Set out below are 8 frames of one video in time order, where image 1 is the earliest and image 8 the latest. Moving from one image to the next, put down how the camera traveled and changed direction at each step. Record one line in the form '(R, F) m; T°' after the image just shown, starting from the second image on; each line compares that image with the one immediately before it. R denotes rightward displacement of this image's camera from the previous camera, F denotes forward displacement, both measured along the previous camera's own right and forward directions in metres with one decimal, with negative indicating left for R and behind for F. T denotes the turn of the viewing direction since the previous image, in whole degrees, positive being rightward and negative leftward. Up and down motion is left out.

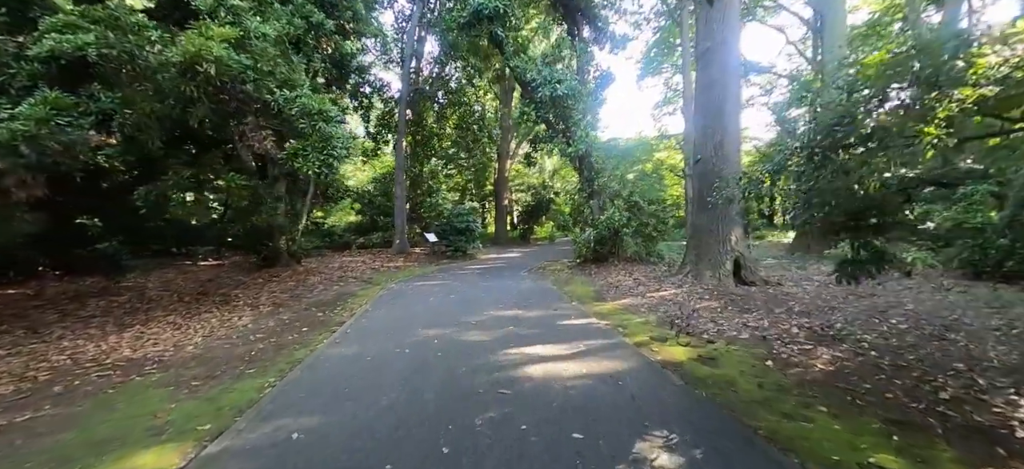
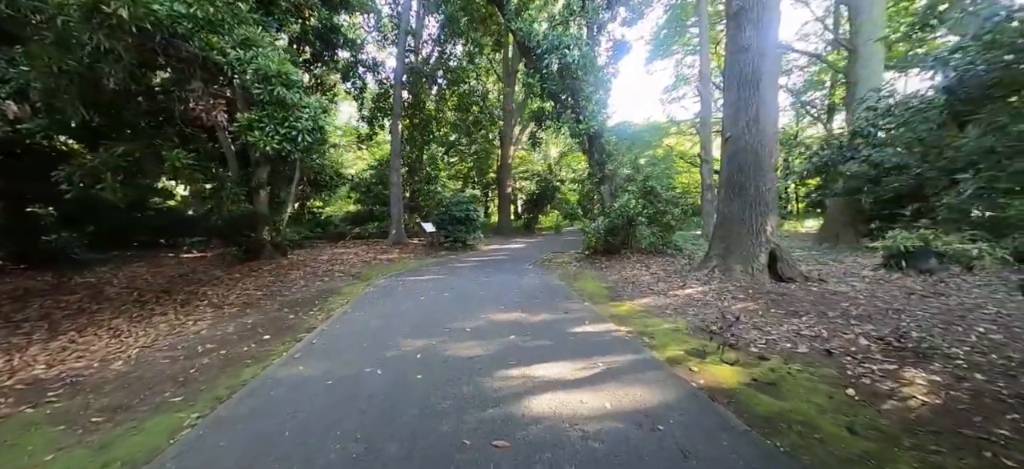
(0.0, +1.1) m; -1°
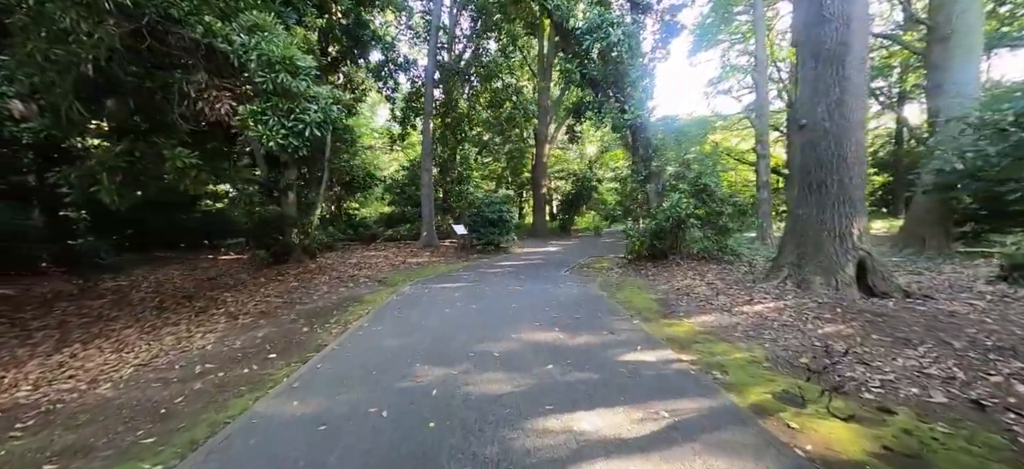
(0.0, +0.9) m; -5°
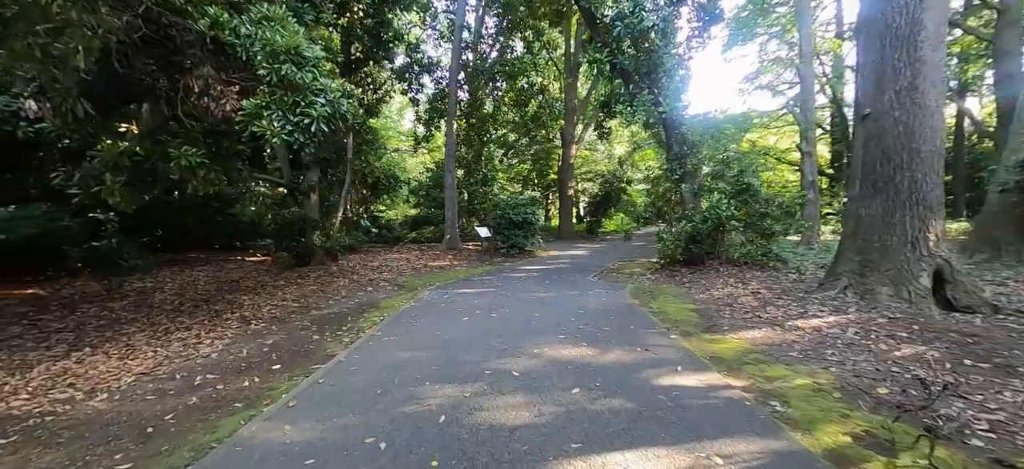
(0.0, +0.5) m; -4°
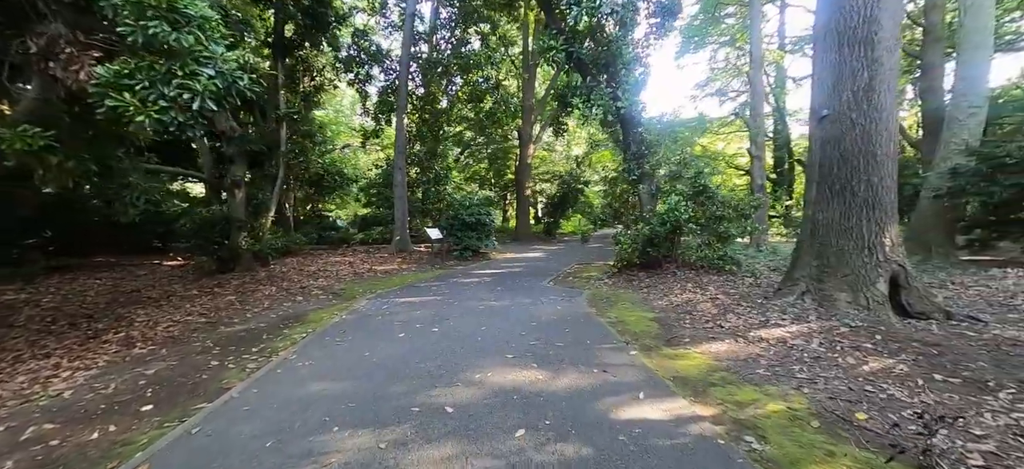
(+0.2, +0.7) m; +6°
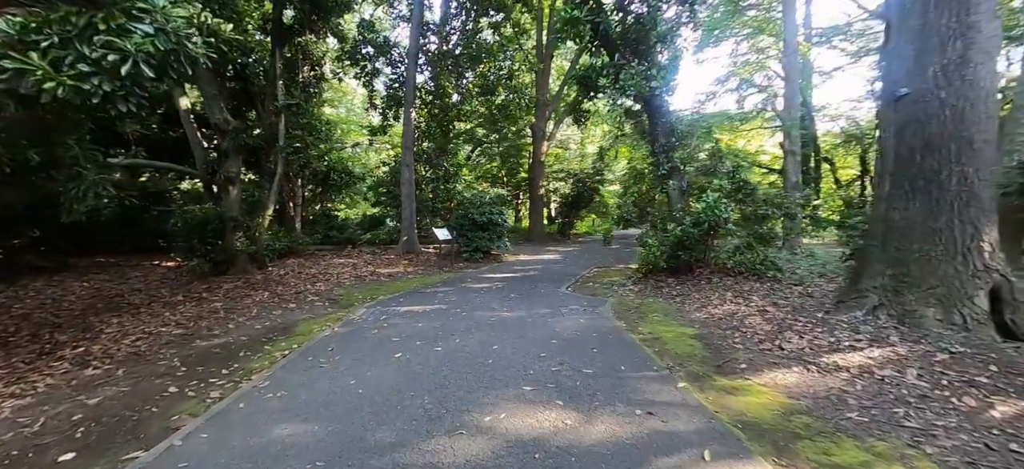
(-0.1, +0.9) m; -2°
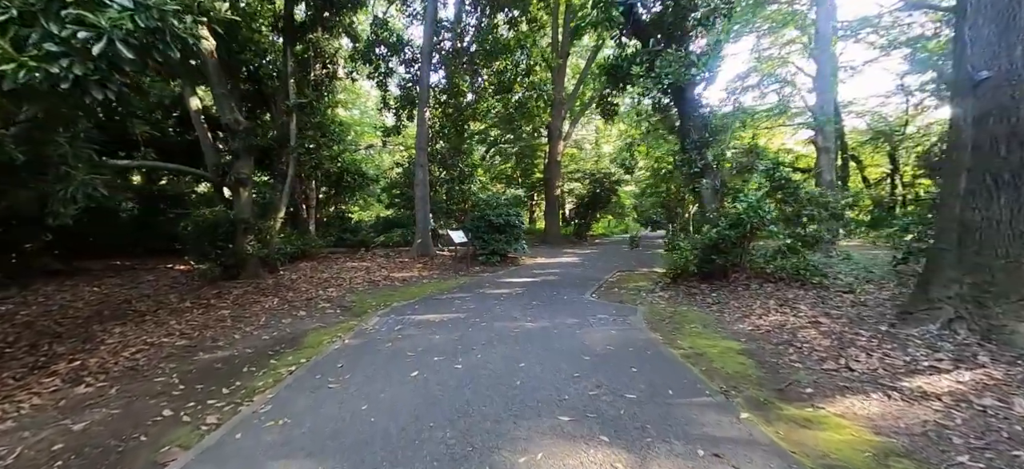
(-0.2, +0.5) m; -2°
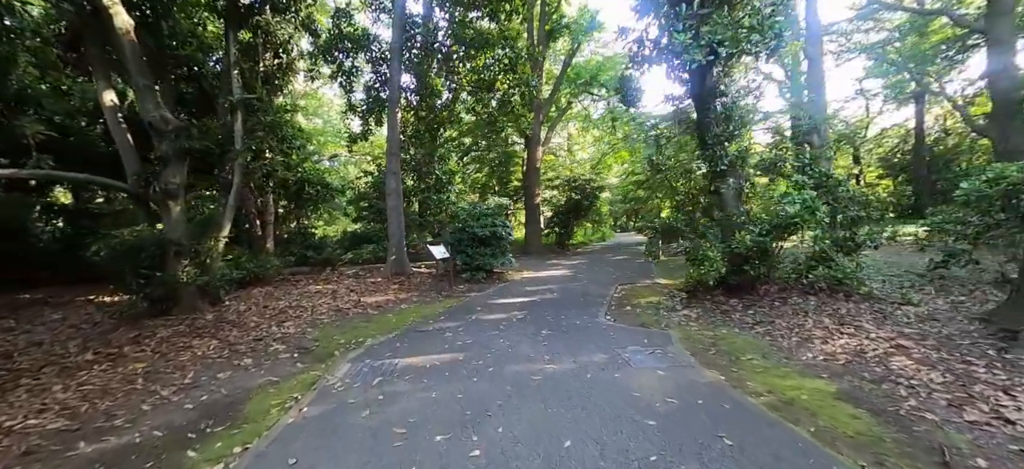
(-0.4, +1.3) m; +4°
